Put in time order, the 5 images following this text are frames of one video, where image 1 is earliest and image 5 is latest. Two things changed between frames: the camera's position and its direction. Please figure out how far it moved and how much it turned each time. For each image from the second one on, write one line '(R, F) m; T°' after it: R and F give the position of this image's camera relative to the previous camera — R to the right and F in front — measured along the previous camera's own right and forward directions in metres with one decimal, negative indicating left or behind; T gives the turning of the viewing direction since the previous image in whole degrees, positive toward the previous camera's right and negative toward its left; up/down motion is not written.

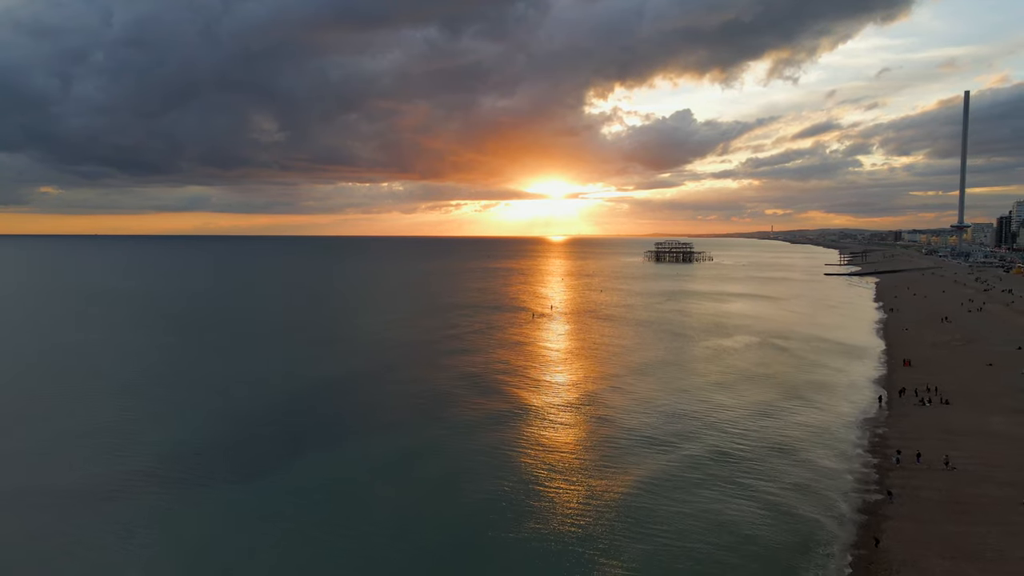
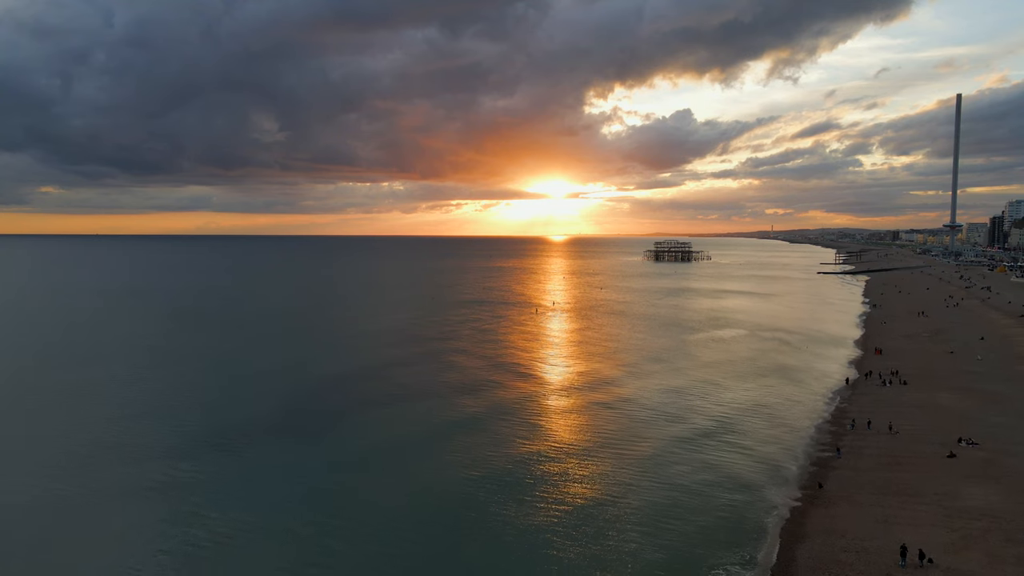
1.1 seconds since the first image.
(-0.6, -4.5) m; 0°
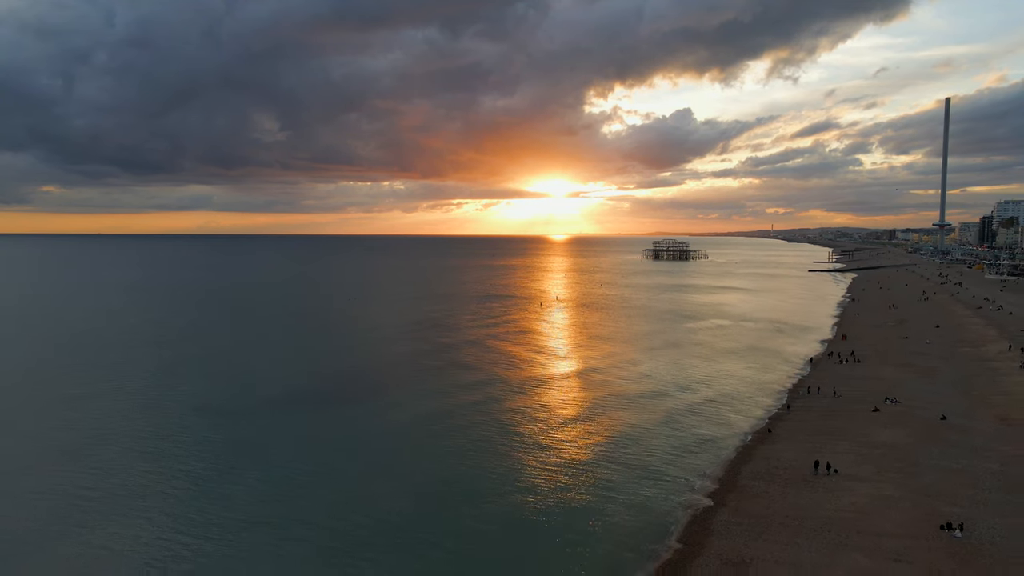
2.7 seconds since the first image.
(-0.9, -6.6) m; 0°
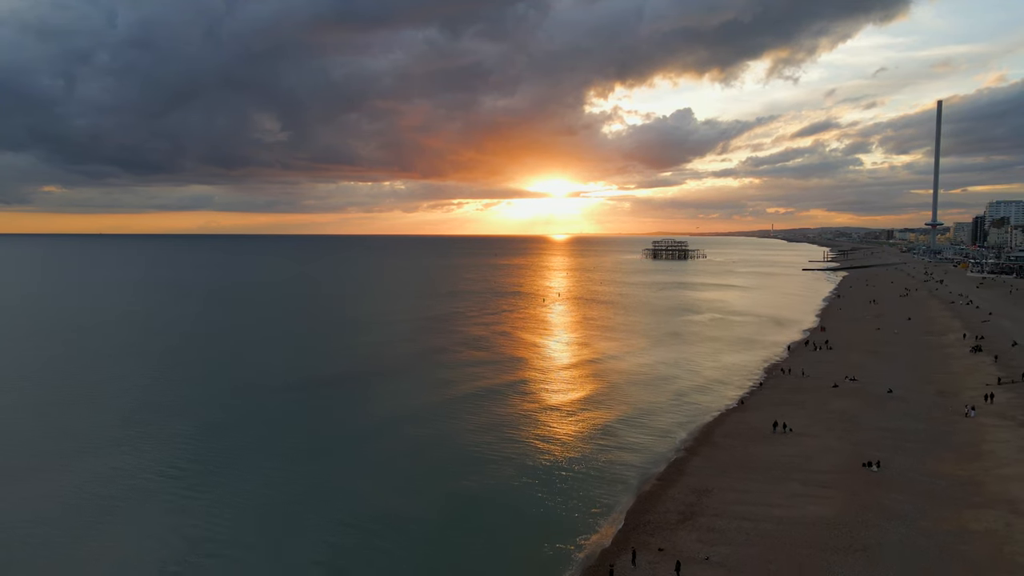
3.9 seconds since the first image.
(-0.6, -5.0) m; 0°
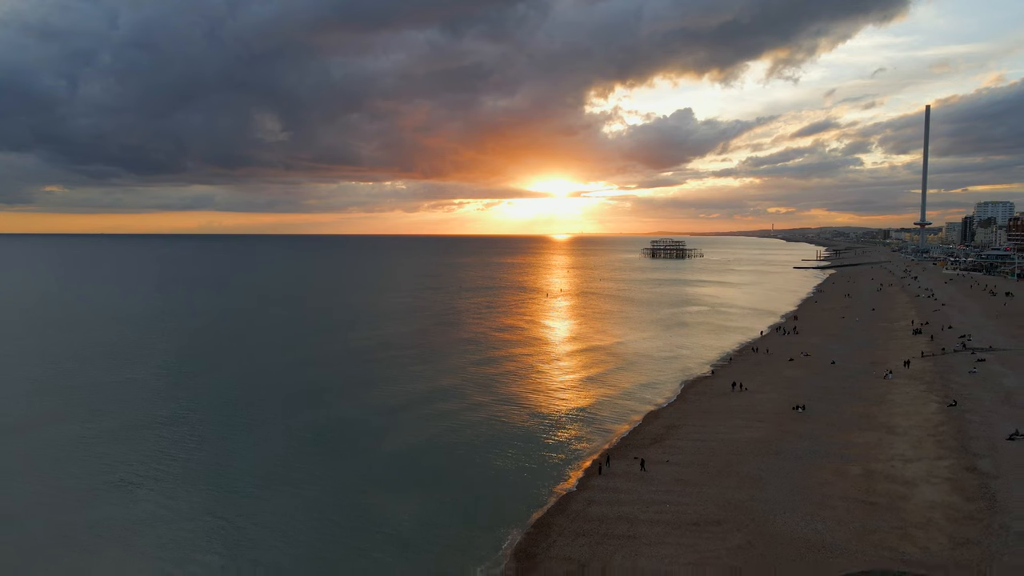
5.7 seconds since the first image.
(-0.8, -7.5) m; 0°
